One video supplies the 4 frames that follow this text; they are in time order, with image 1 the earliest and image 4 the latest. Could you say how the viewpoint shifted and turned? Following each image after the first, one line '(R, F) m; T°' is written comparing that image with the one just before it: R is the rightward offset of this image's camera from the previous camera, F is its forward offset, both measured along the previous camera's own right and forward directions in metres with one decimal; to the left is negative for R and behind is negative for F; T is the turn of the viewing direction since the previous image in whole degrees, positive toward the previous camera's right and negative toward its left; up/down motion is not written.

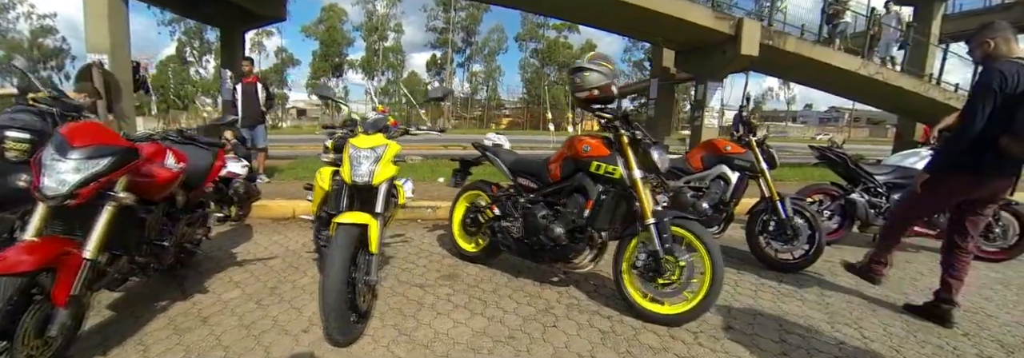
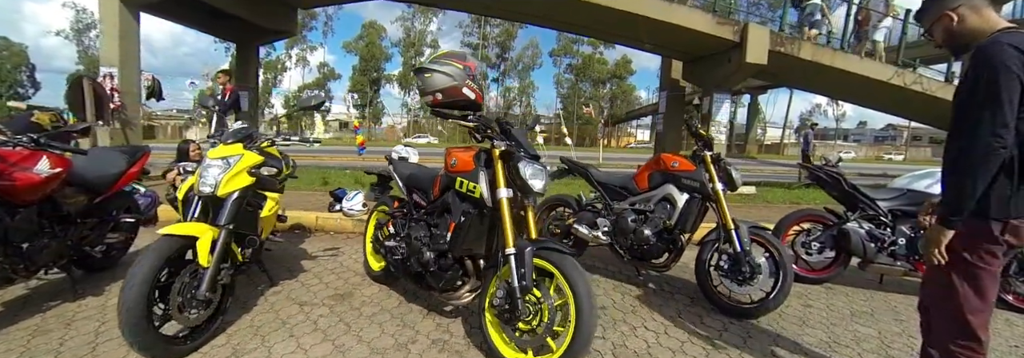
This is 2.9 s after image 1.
(+1.1, +0.4) m; -7°
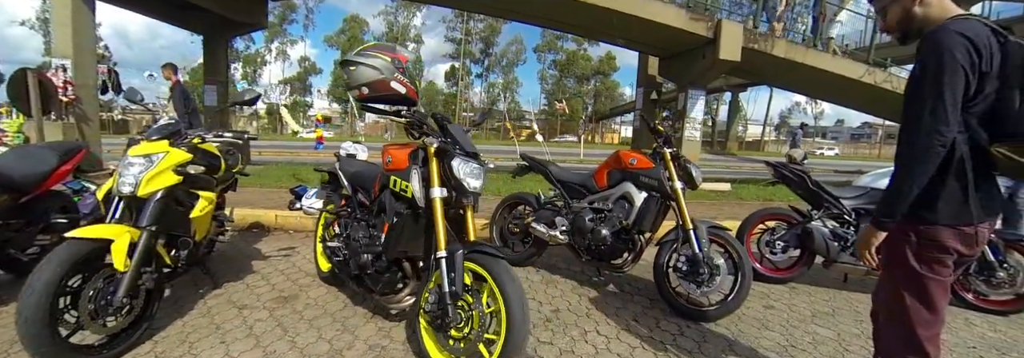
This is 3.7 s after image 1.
(+0.3, +0.1) m; +1°
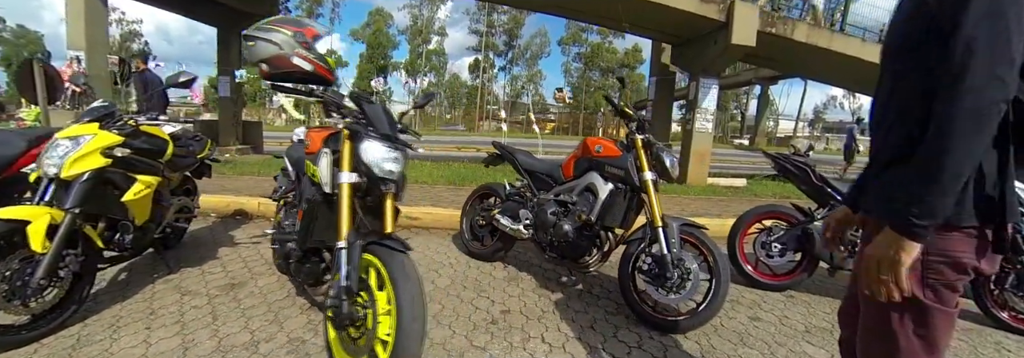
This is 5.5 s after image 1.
(+0.5, +0.2) m; -5°
